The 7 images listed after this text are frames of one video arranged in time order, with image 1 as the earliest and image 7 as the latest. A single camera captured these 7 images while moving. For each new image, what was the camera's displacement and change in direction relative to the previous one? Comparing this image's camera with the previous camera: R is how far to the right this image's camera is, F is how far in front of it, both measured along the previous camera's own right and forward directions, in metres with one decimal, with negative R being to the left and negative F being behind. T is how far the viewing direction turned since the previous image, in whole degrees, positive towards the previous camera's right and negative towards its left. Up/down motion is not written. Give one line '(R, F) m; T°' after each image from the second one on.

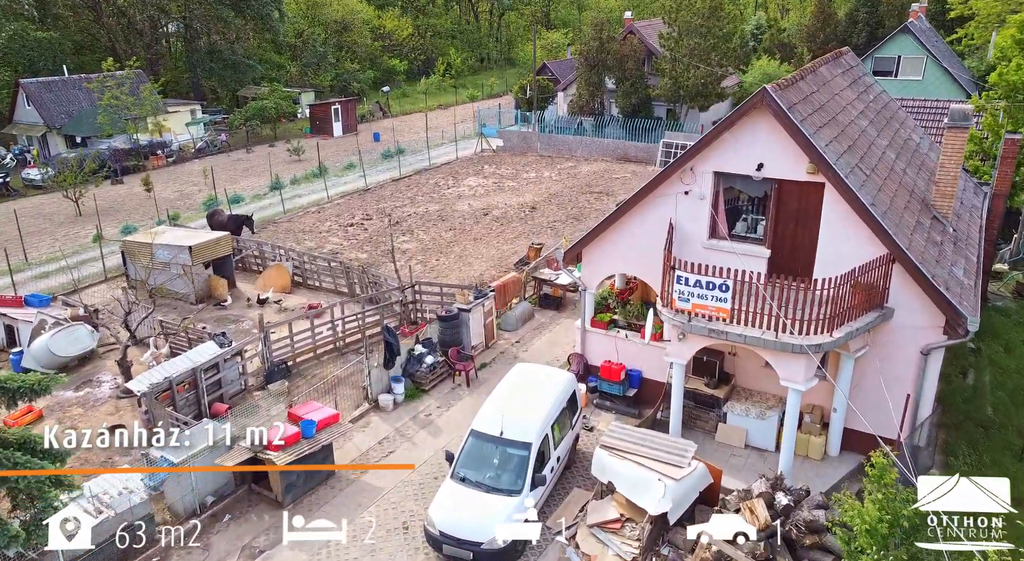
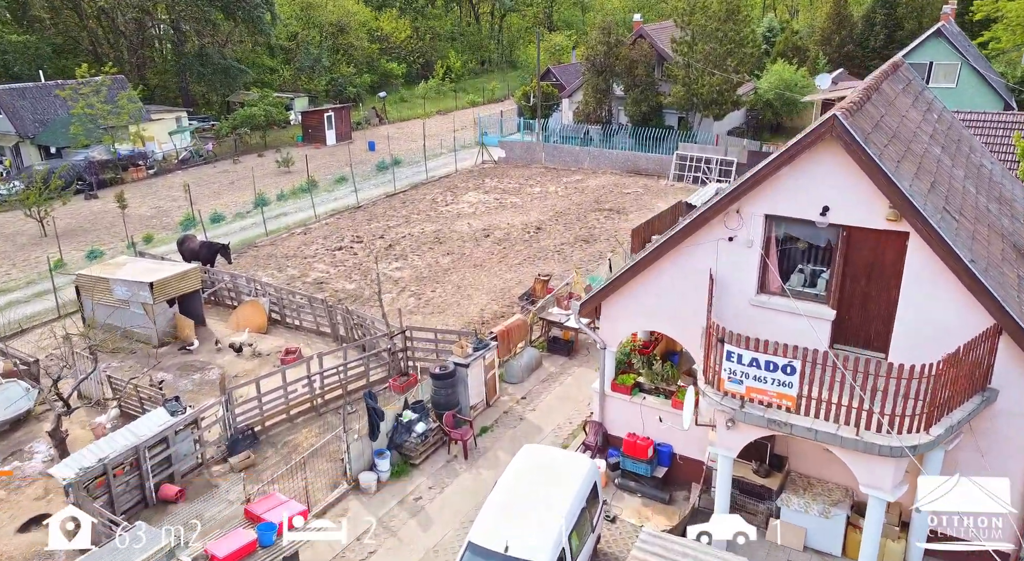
(-0.1, +2.3) m; 0°
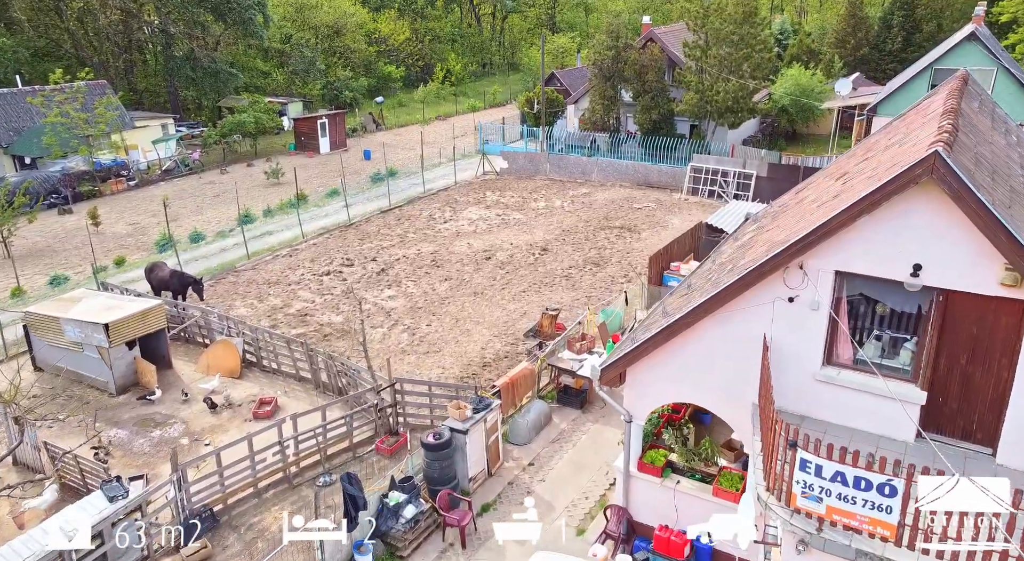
(-0.1, +2.1) m; 0°
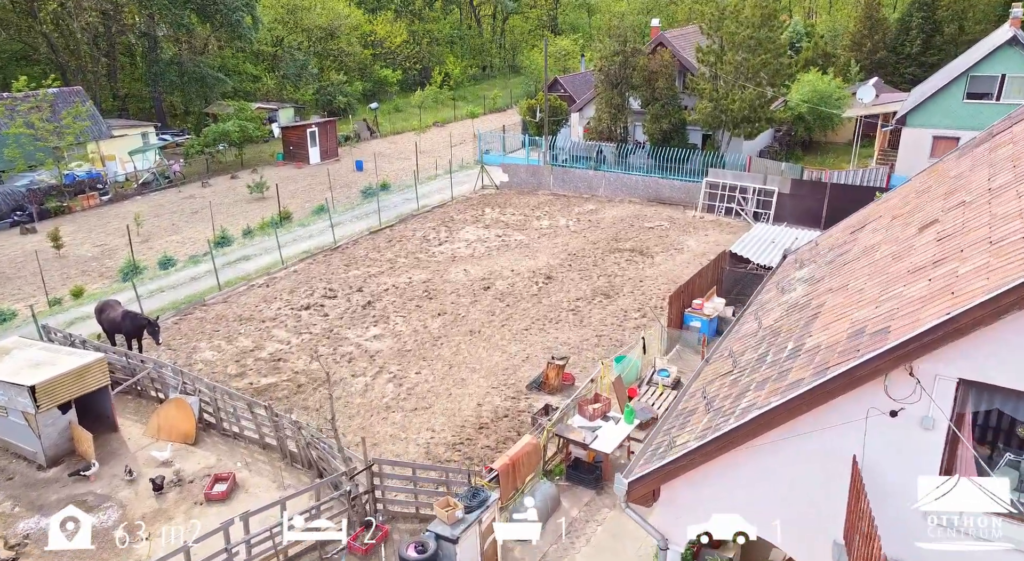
(0.0, +2.3) m; 0°
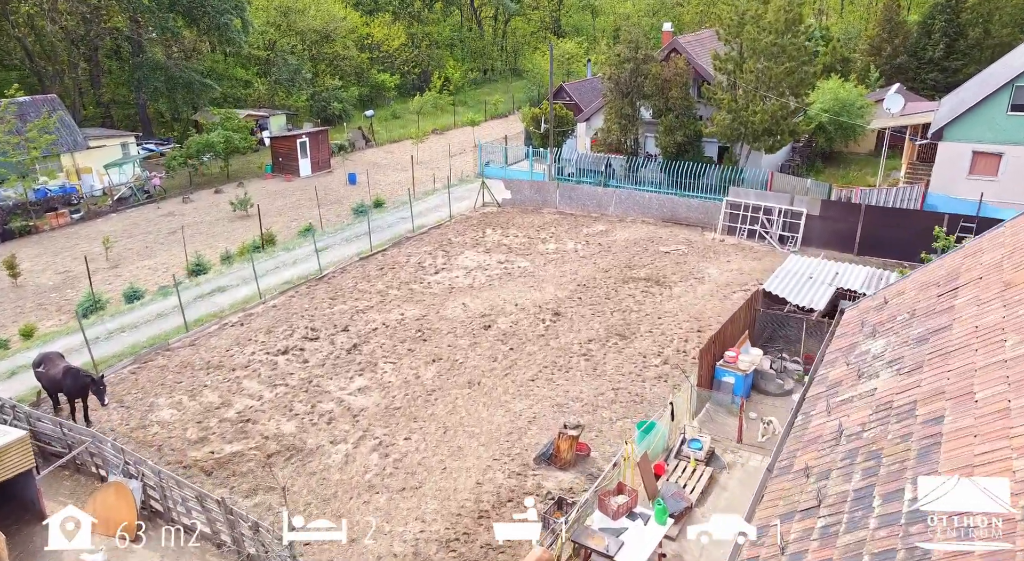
(-0.1, +2.3) m; 0°
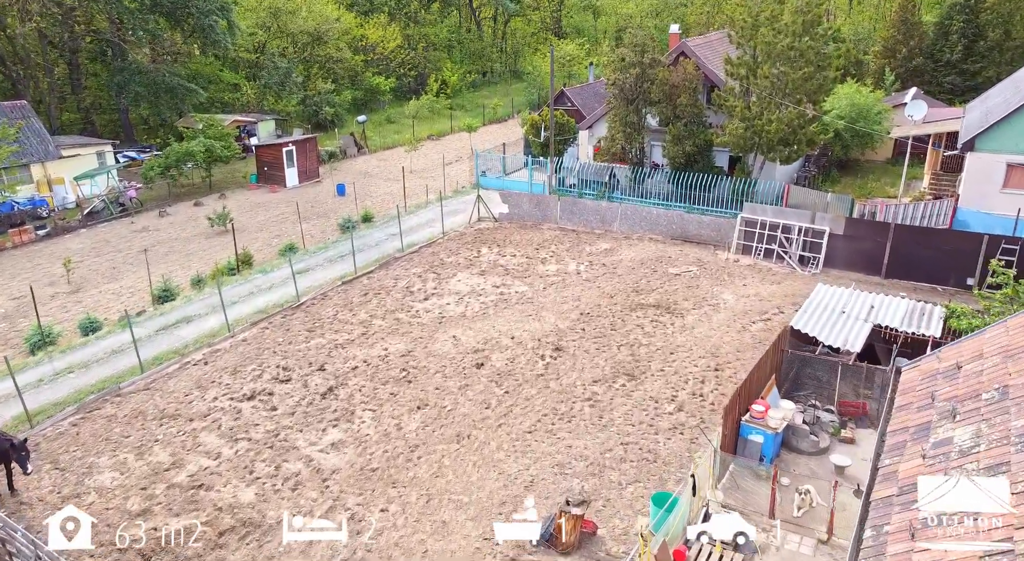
(+0.1, +2.0) m; 0°
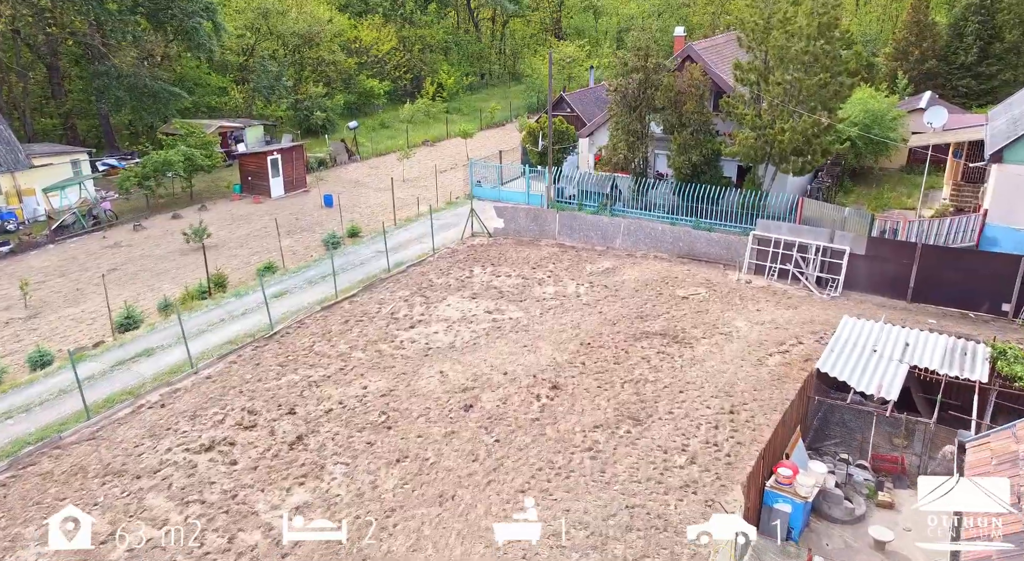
(+0.2, +1.7) m; 0°
